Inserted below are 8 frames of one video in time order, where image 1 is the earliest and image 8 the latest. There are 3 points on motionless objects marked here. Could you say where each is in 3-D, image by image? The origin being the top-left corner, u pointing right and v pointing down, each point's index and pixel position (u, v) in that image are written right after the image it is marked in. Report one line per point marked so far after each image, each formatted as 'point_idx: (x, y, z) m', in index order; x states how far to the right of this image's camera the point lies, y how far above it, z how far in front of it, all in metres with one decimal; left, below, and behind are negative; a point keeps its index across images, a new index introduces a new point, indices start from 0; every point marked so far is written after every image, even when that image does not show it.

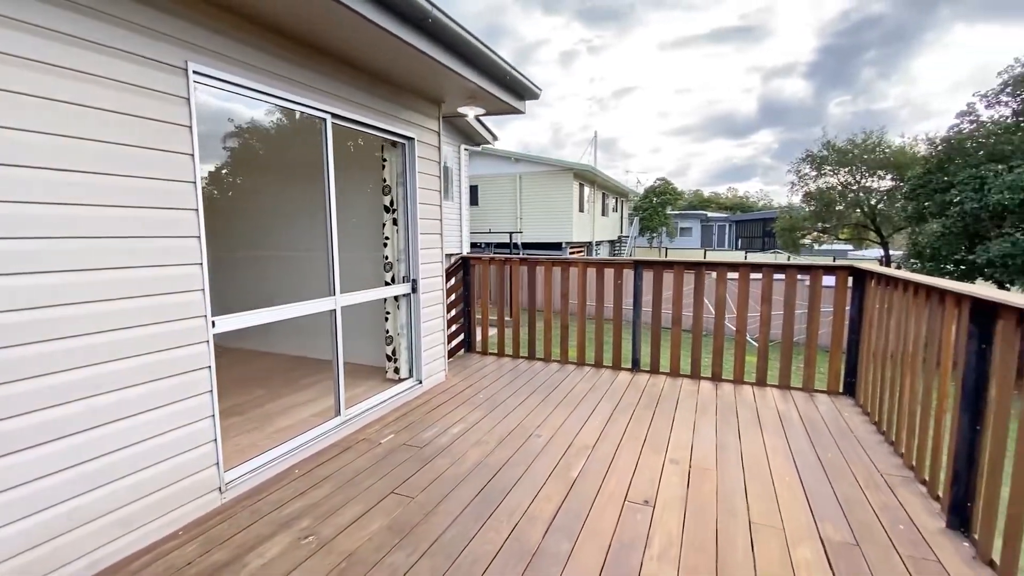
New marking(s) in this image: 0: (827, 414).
0: (+1.8, -0.7, +2.8) m
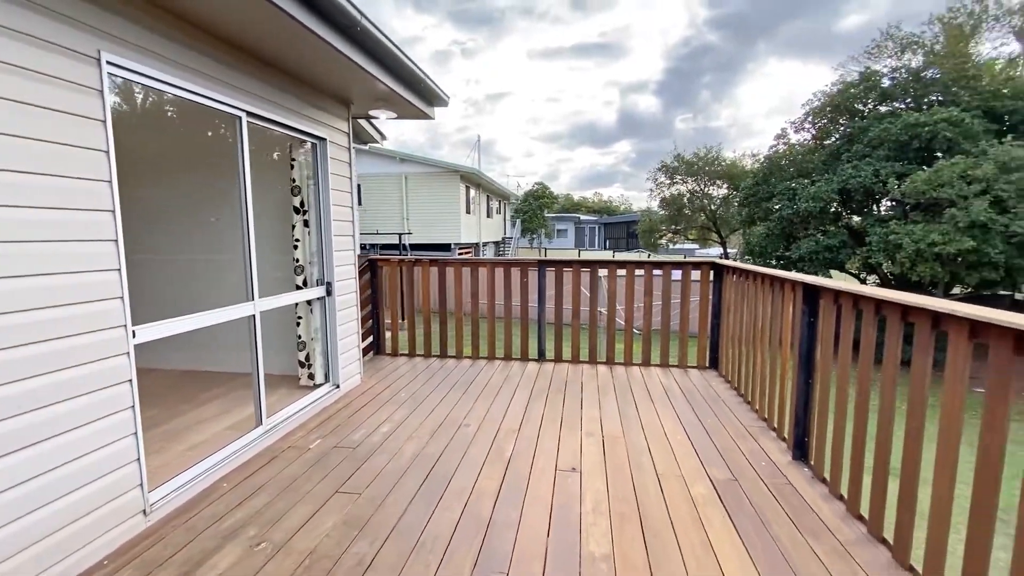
0: (+1.3, -0.7, +3.4) m
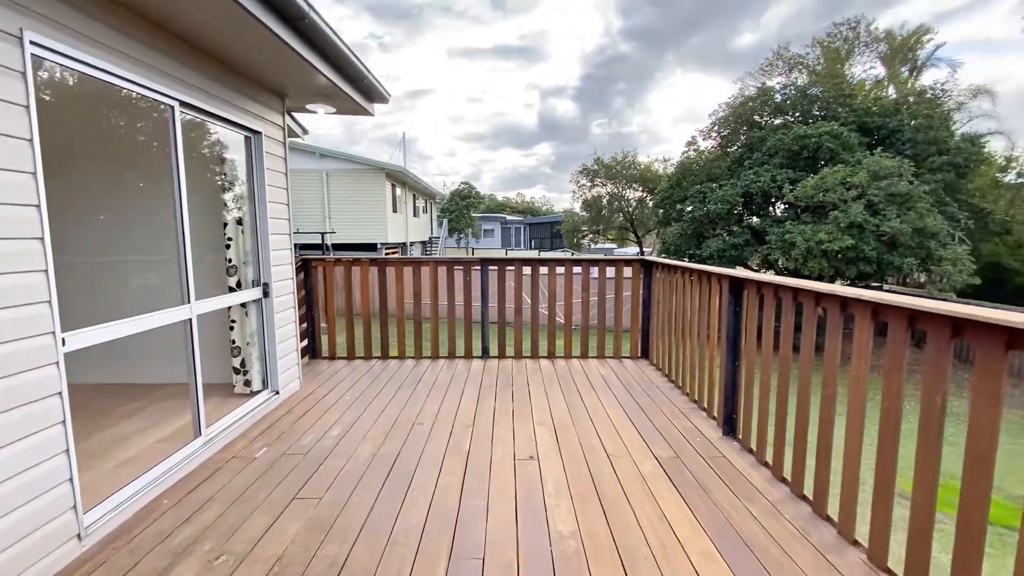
0: (+0.9, -0.6, +3.6) m
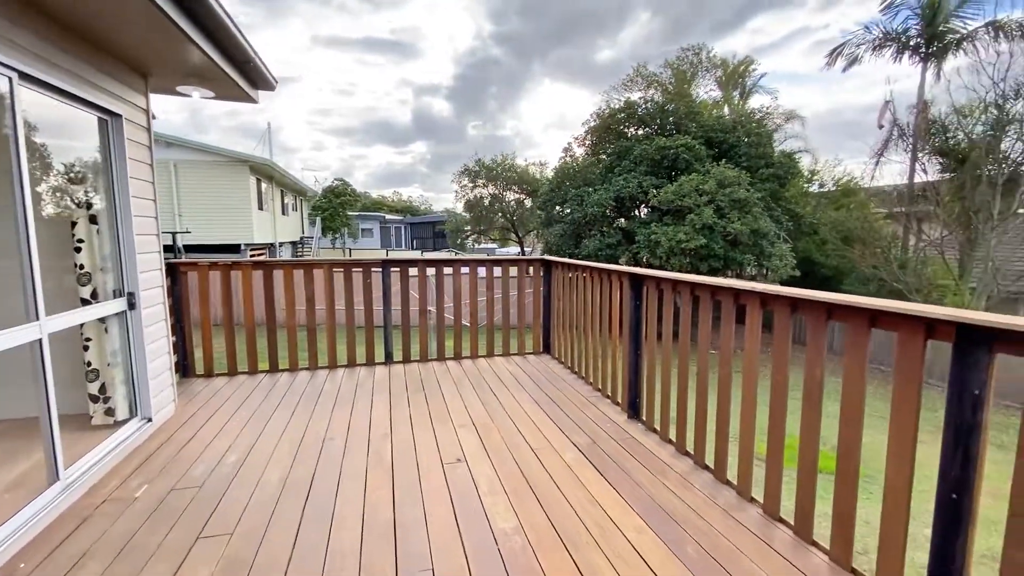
0: (+0.2, -0.6, +3.8) m
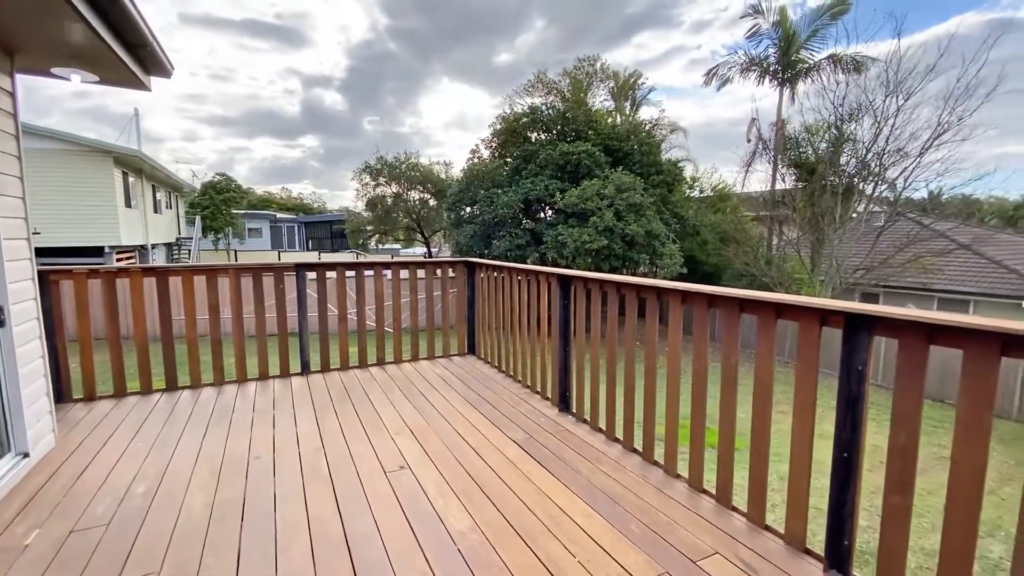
0: (-0.4, -0.6, +3.8) m
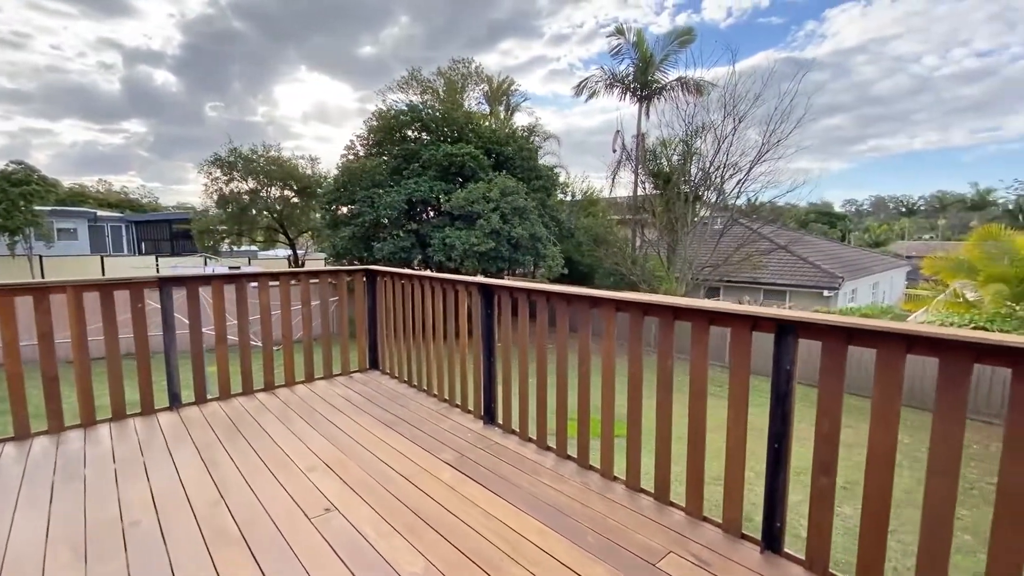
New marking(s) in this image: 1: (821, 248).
0: (-1.0, -0.7, +3.5) m
1: (+9.4, +1.2, +14.7) m
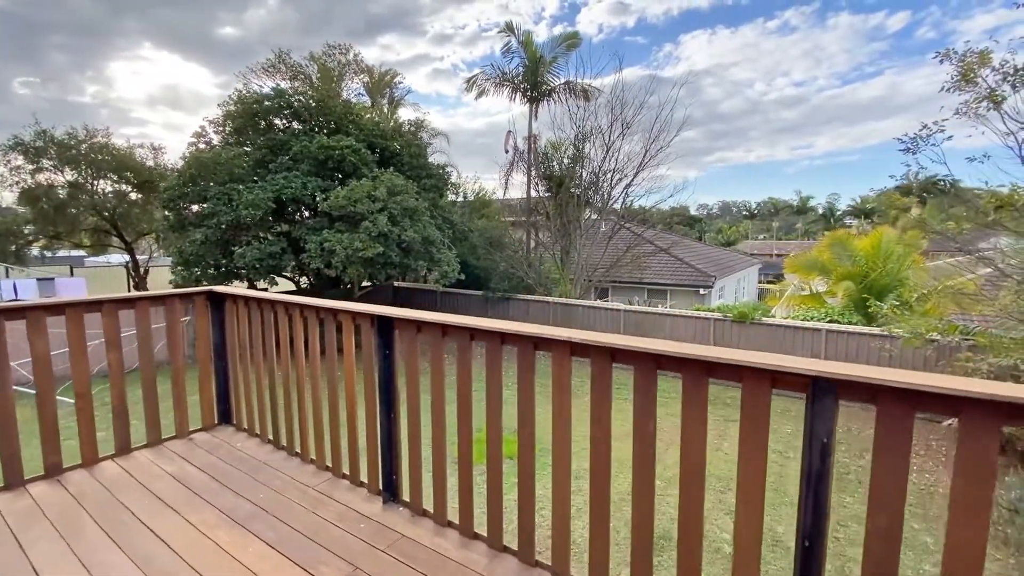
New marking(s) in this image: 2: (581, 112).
0: (-1.6, -0.9, +2.6) m
1: (+6.0, +1.3, +15.9) m
2: (+1.6, +3.9, +10.7) m
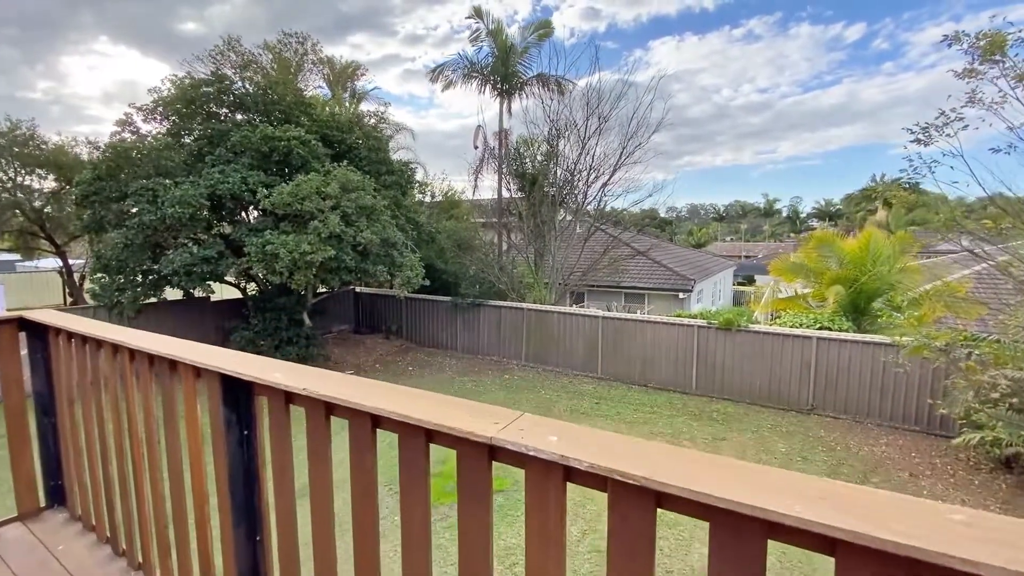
0: (-1.7, -1.0, +1.8) m
1: (+5.1, +1.2, +15.4) m
2: (+0.9, +3.8, +10.0) m
